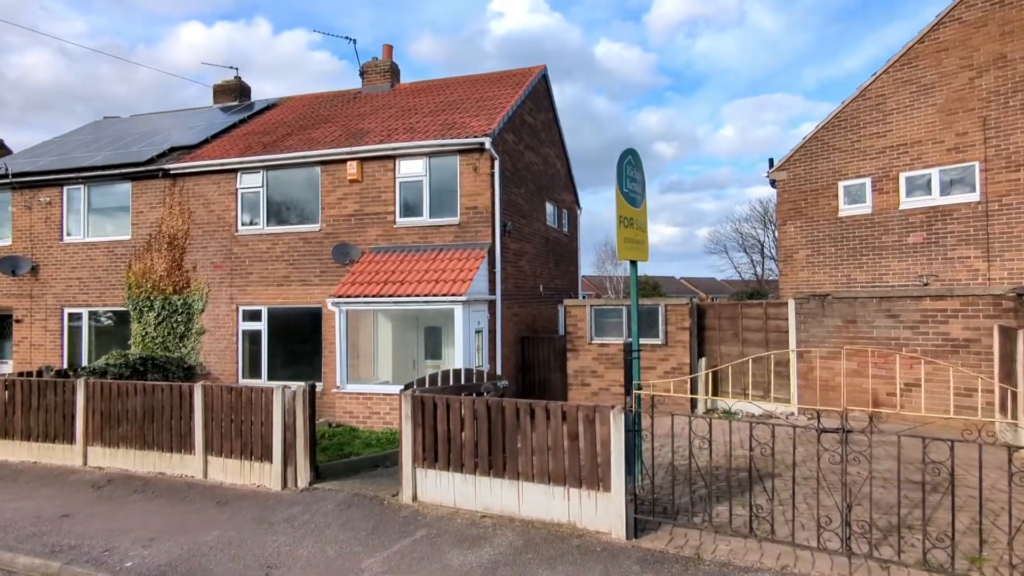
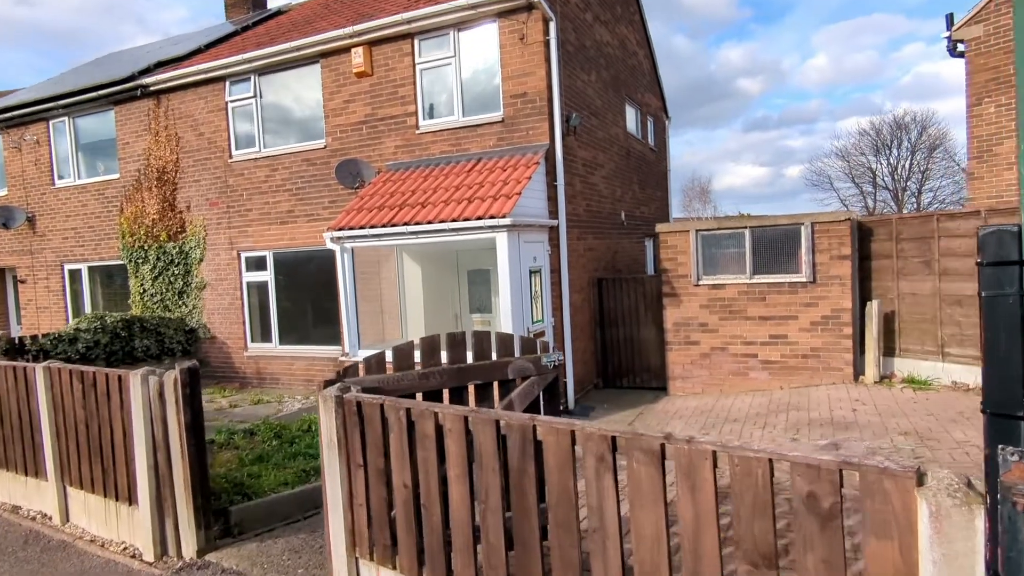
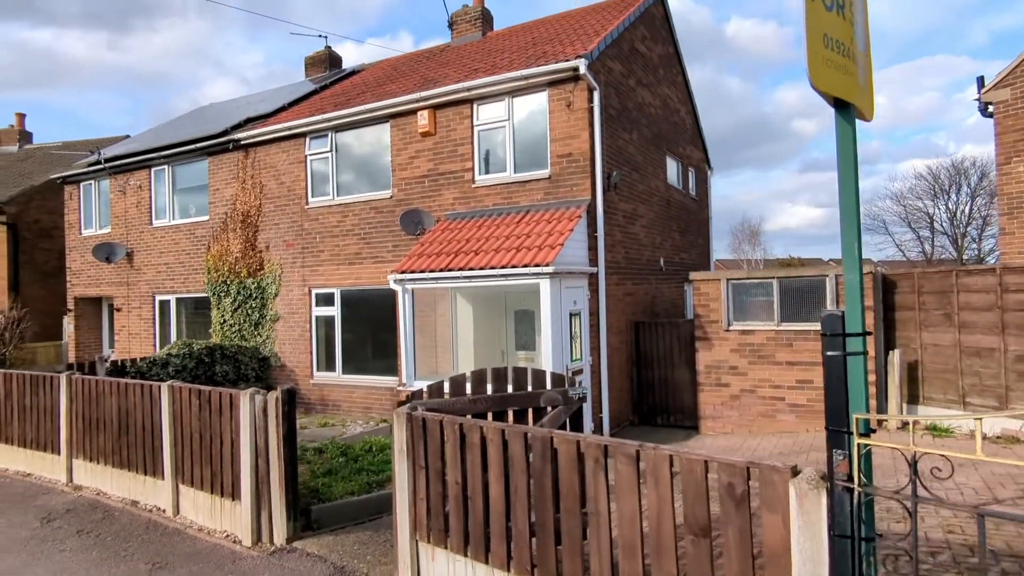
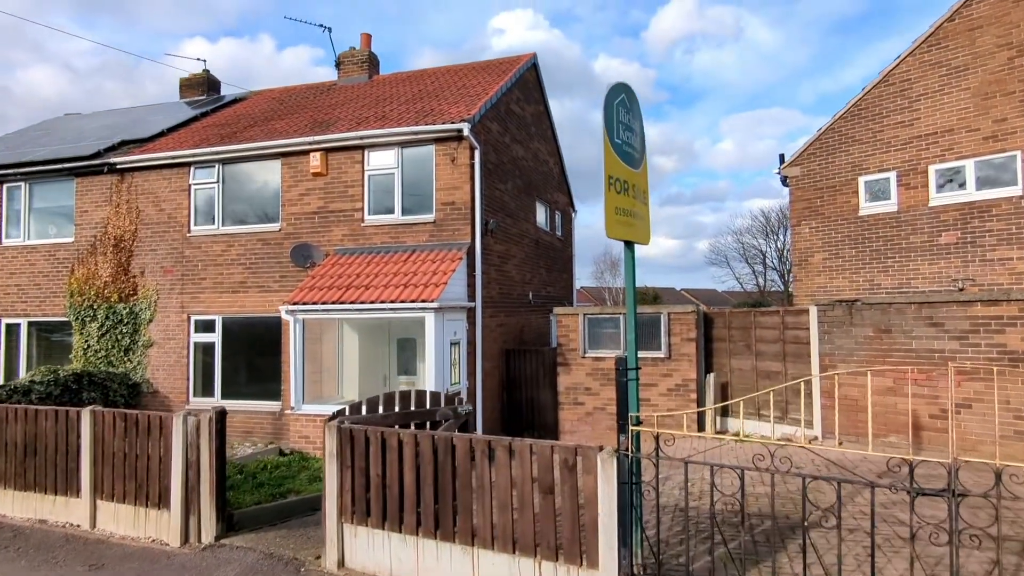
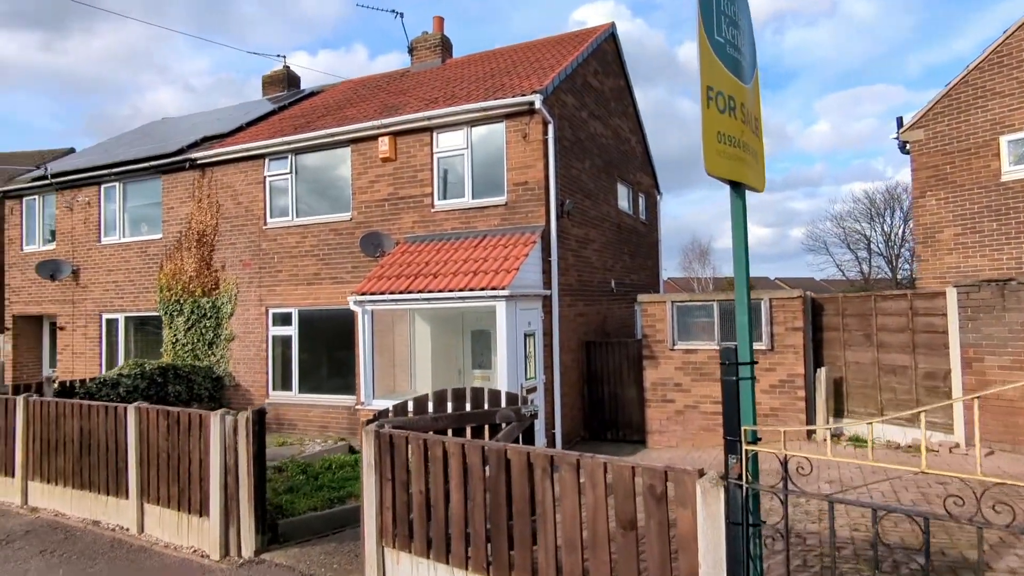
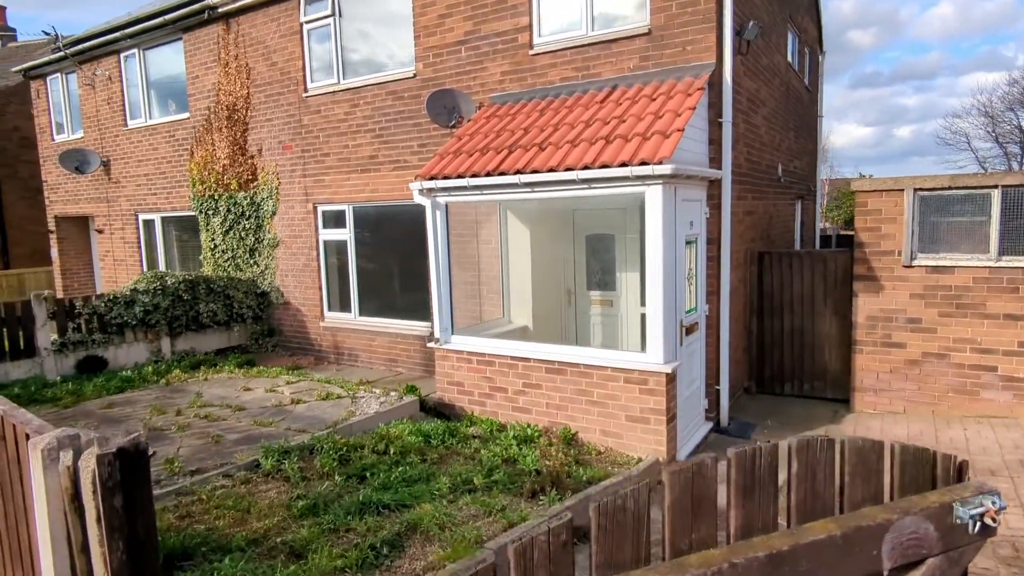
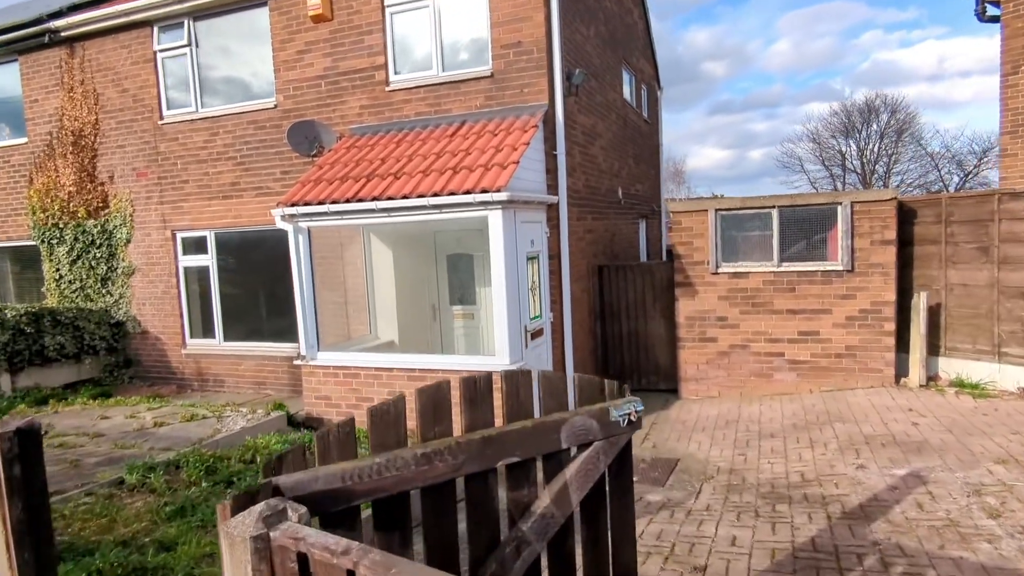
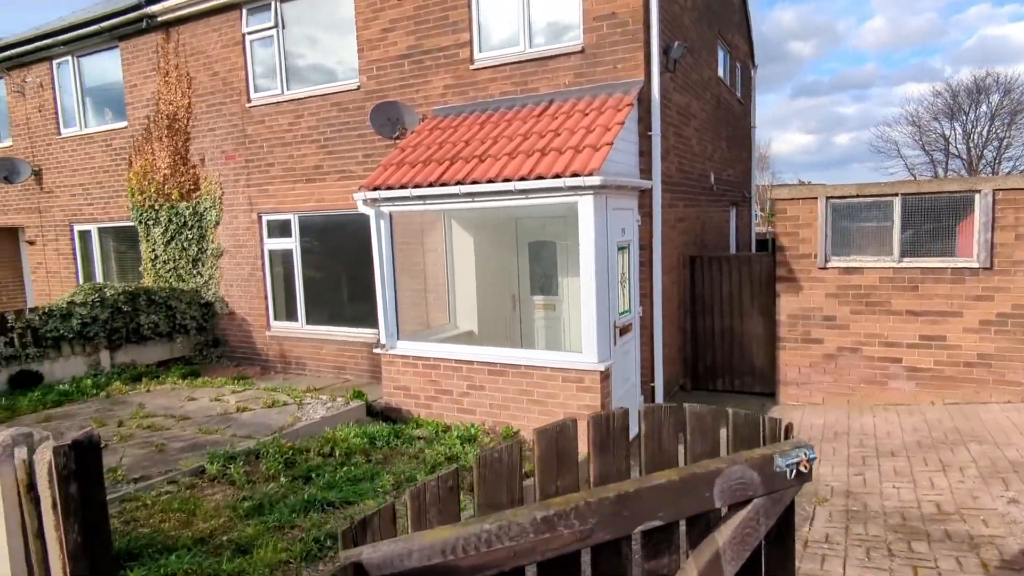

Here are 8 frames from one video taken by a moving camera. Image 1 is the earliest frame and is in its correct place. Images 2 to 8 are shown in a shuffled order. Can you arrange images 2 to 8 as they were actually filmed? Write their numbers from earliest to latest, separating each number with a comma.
4, 5, 3, 2, 7, 8, 6
